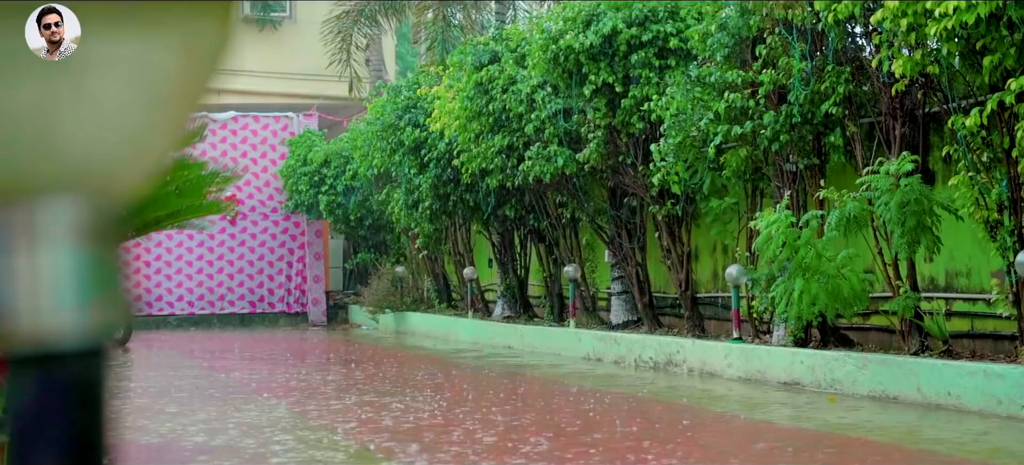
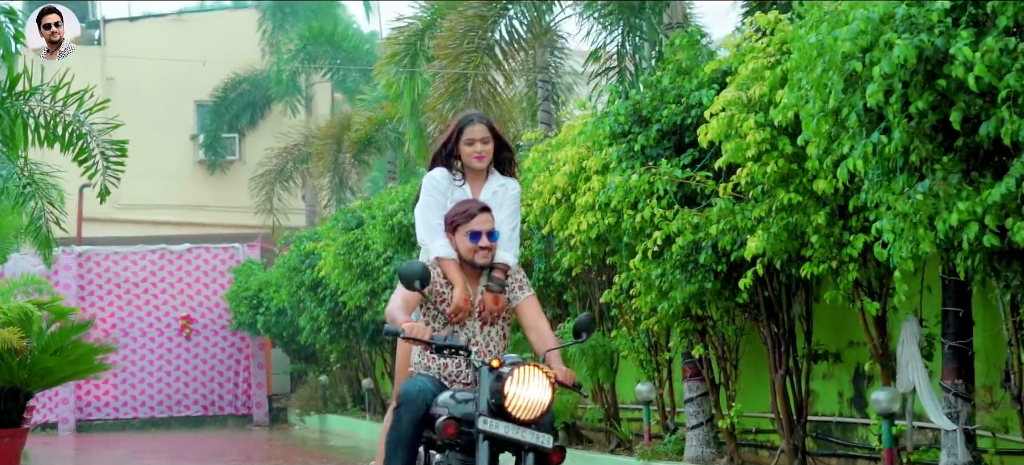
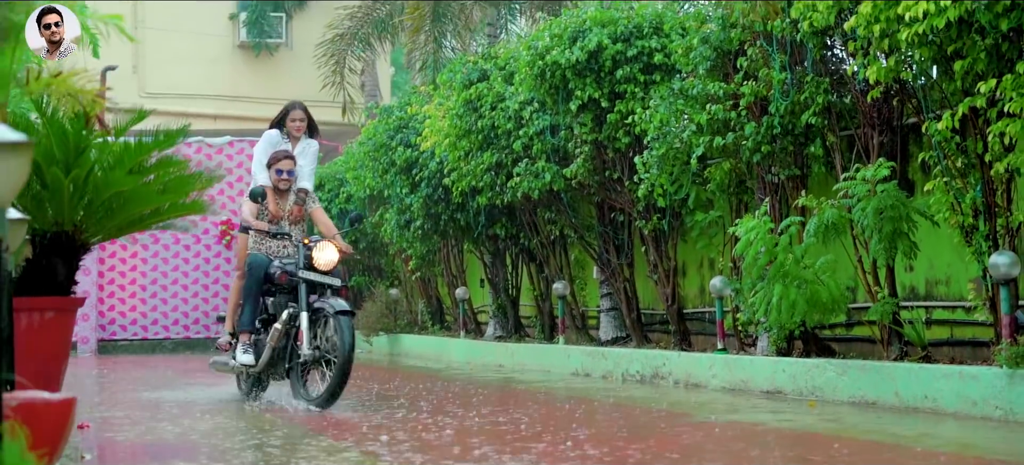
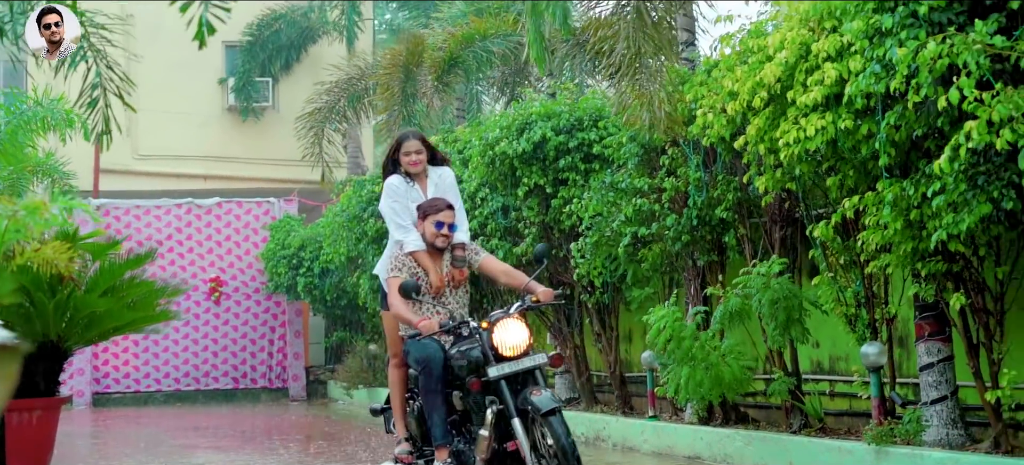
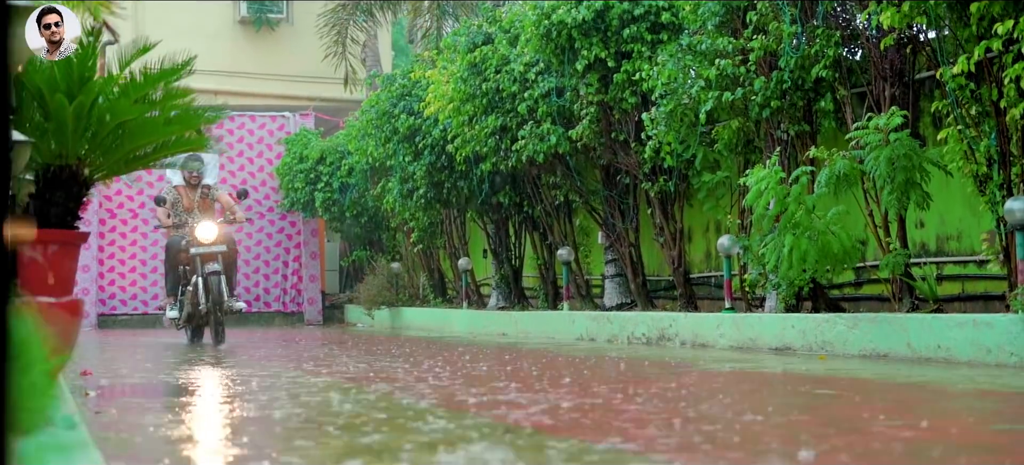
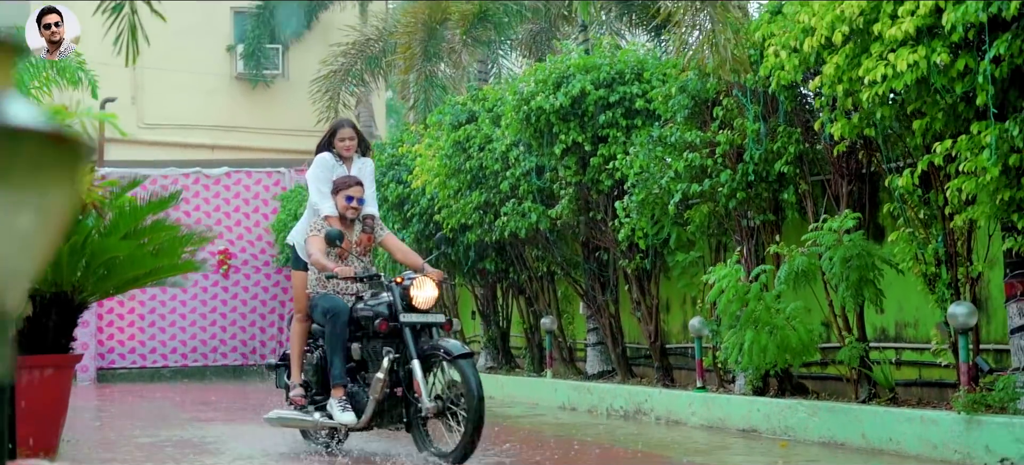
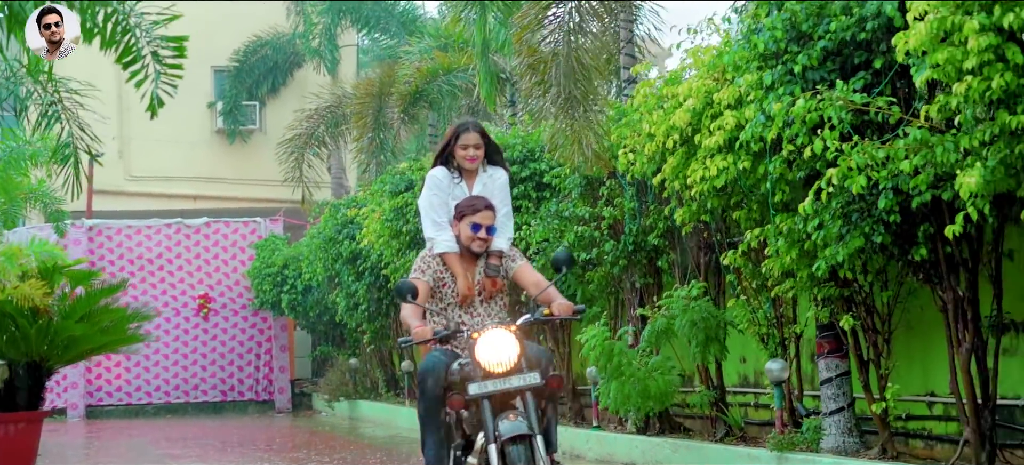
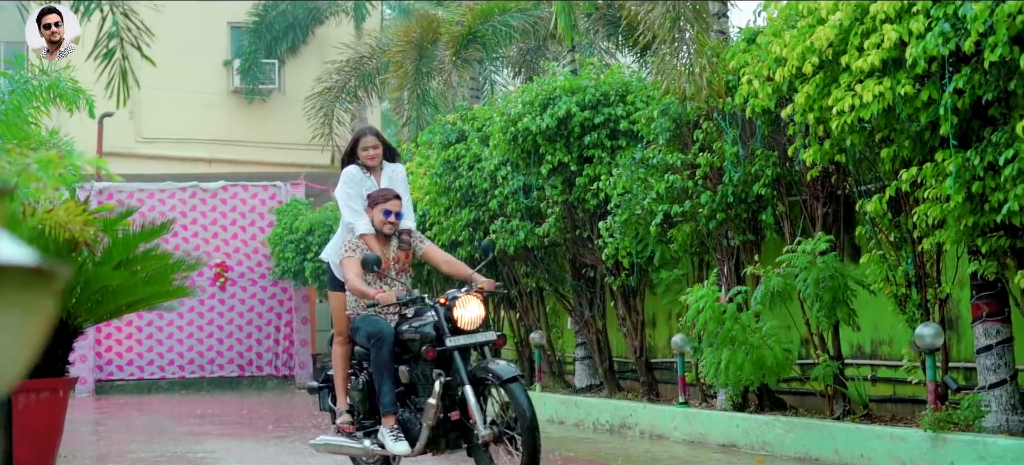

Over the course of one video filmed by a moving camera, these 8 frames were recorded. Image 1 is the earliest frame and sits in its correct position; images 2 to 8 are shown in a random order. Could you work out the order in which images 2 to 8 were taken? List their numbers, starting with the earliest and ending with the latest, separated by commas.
5, 3, 6, 8, 4, 7, 2
